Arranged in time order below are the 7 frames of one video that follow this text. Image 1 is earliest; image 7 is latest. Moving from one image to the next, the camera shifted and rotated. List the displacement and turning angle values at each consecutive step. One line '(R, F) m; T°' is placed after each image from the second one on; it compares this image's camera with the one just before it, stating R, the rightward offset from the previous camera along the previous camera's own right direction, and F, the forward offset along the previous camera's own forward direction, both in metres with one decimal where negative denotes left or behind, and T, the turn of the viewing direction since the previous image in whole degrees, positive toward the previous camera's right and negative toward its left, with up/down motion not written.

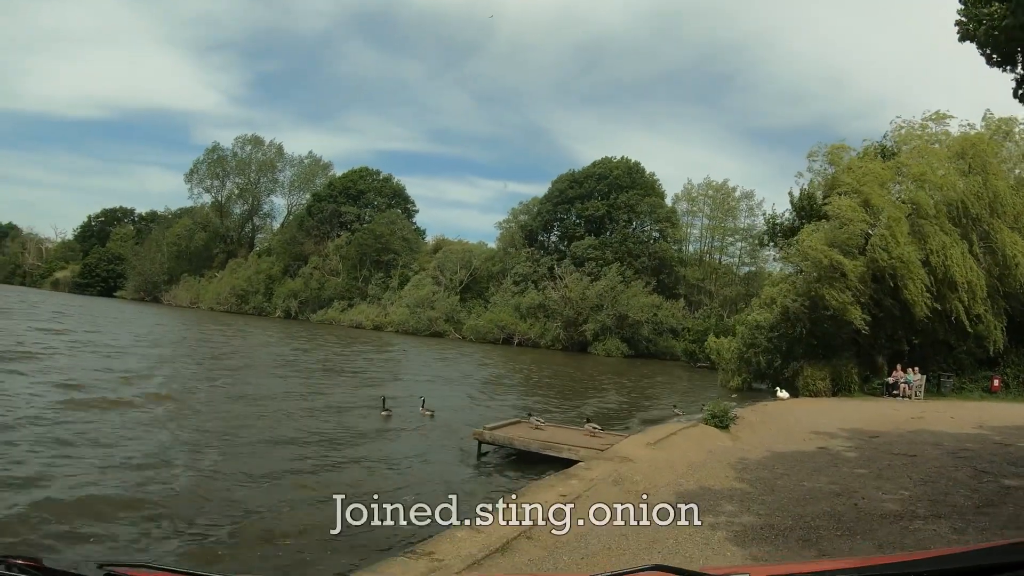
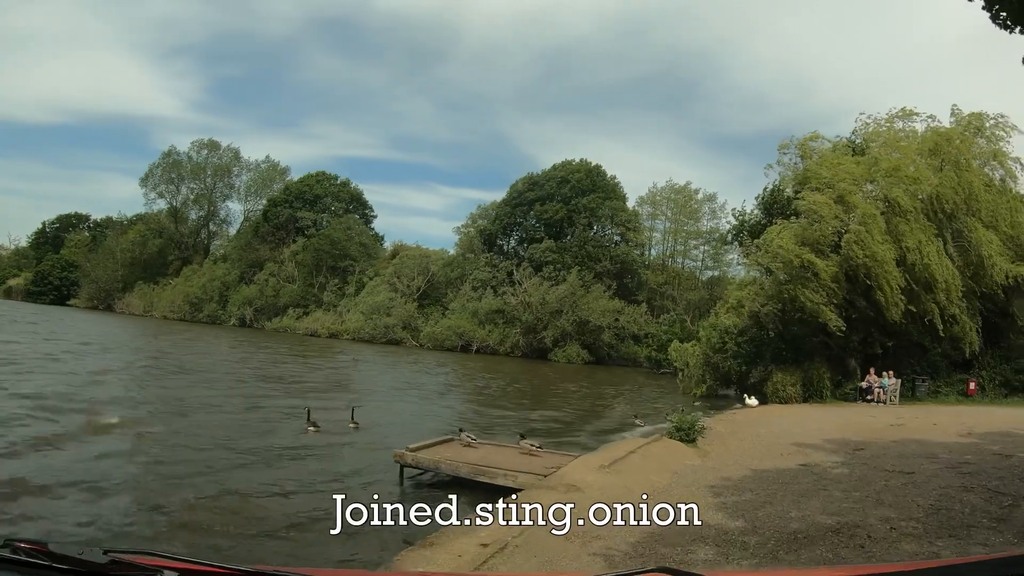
(+0.5, +2.2) m; +3°
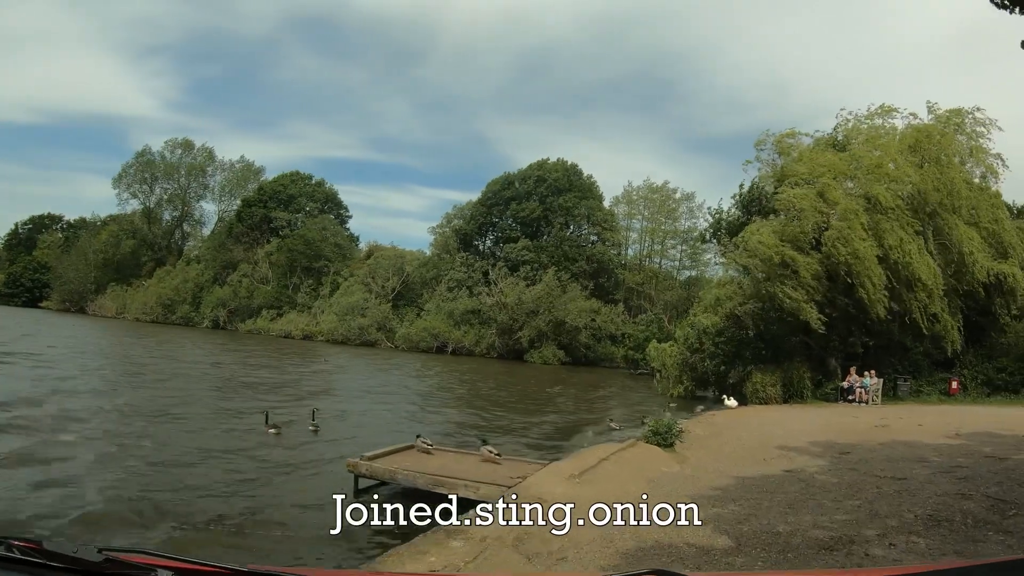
(+0.2, +1.0) m; +2°
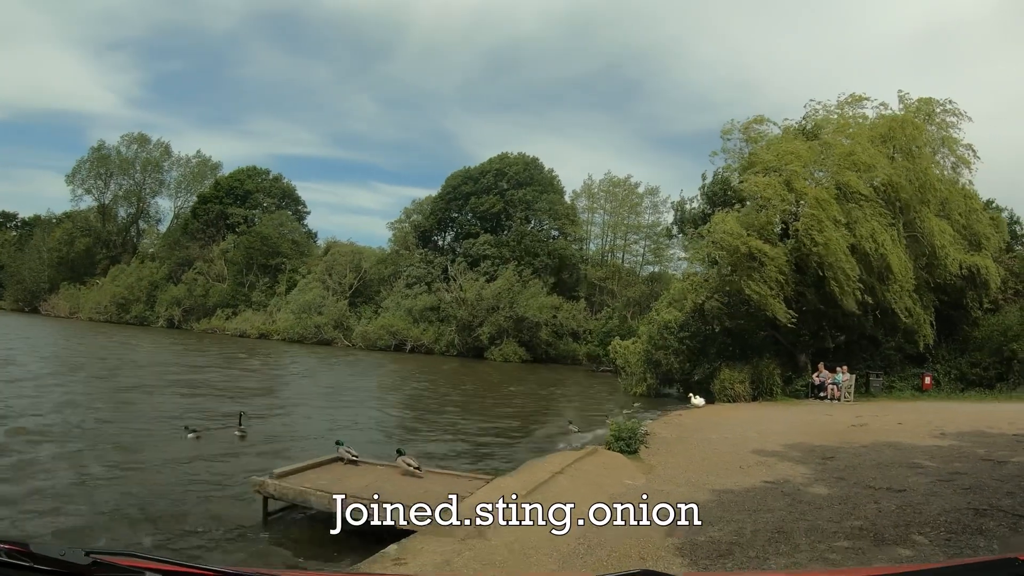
(+0.4, +1.8) m; +3°
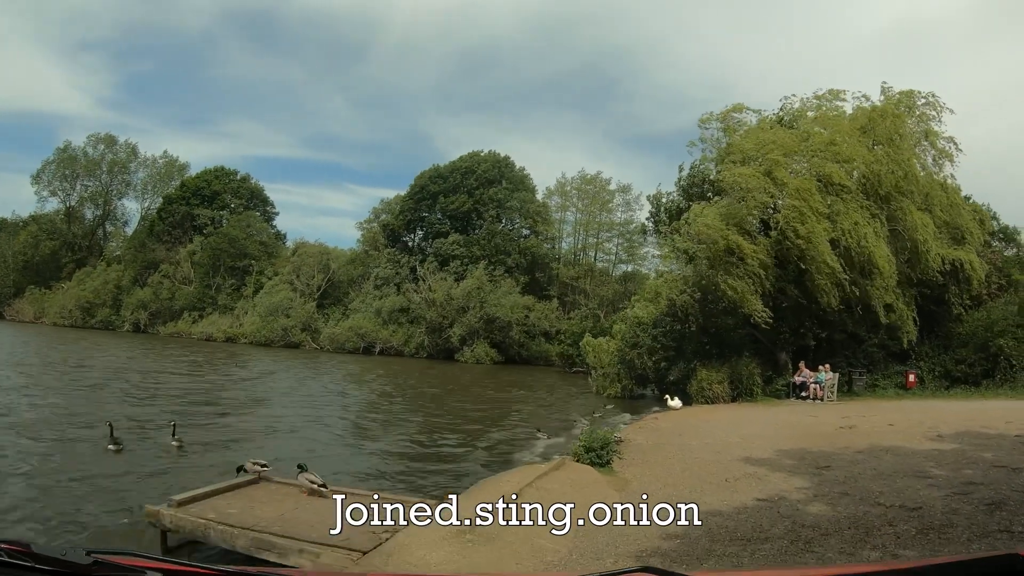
(+0.3, +1.5) m; +2°
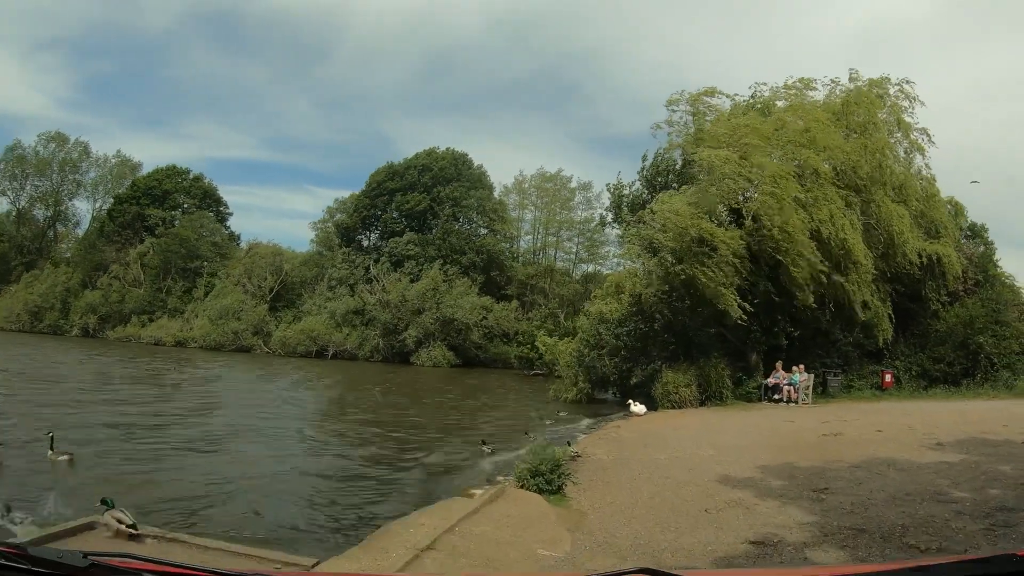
(+0.5, +2.1) m; +3°
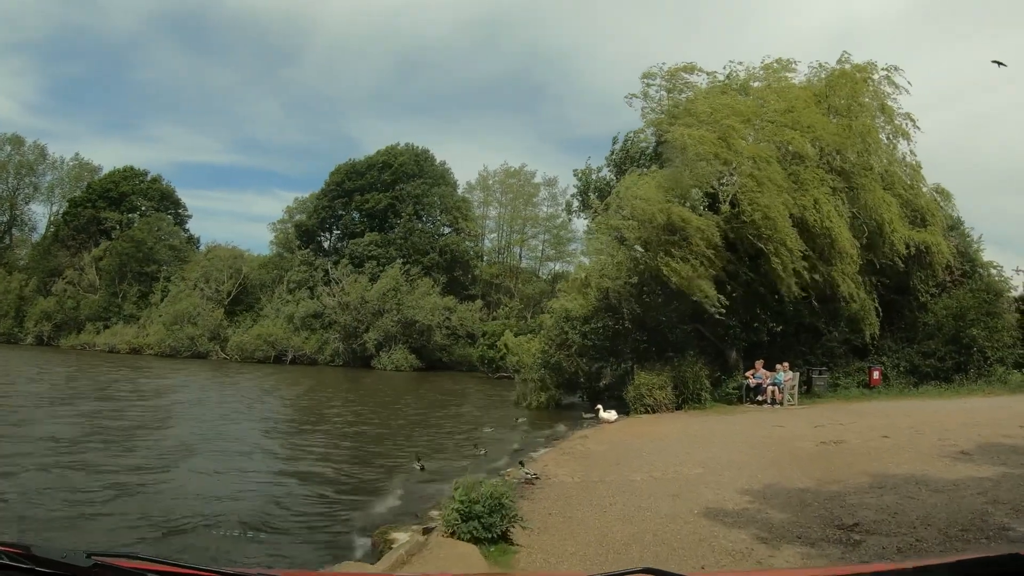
(+0.4, +2.1) m; +2°
